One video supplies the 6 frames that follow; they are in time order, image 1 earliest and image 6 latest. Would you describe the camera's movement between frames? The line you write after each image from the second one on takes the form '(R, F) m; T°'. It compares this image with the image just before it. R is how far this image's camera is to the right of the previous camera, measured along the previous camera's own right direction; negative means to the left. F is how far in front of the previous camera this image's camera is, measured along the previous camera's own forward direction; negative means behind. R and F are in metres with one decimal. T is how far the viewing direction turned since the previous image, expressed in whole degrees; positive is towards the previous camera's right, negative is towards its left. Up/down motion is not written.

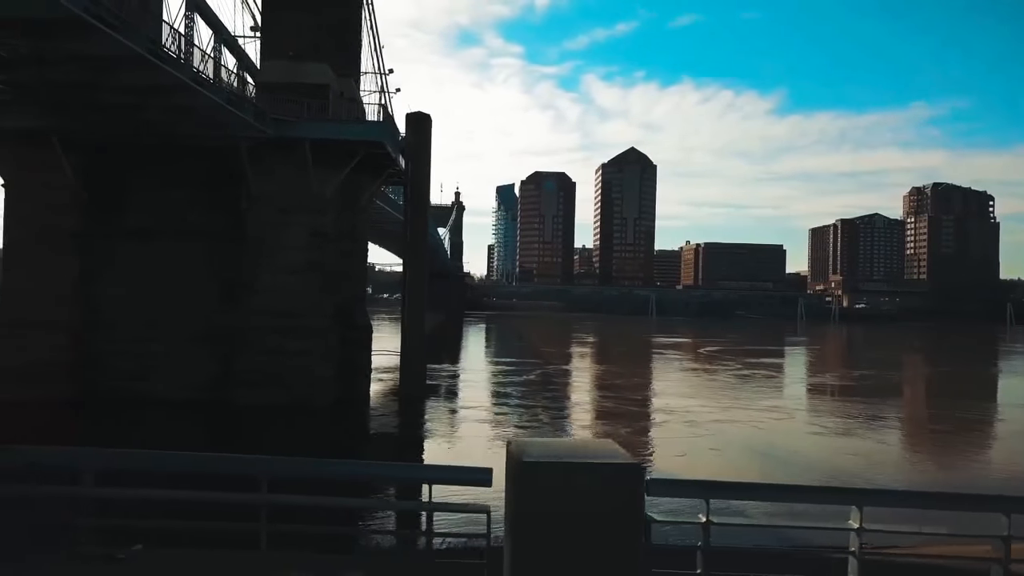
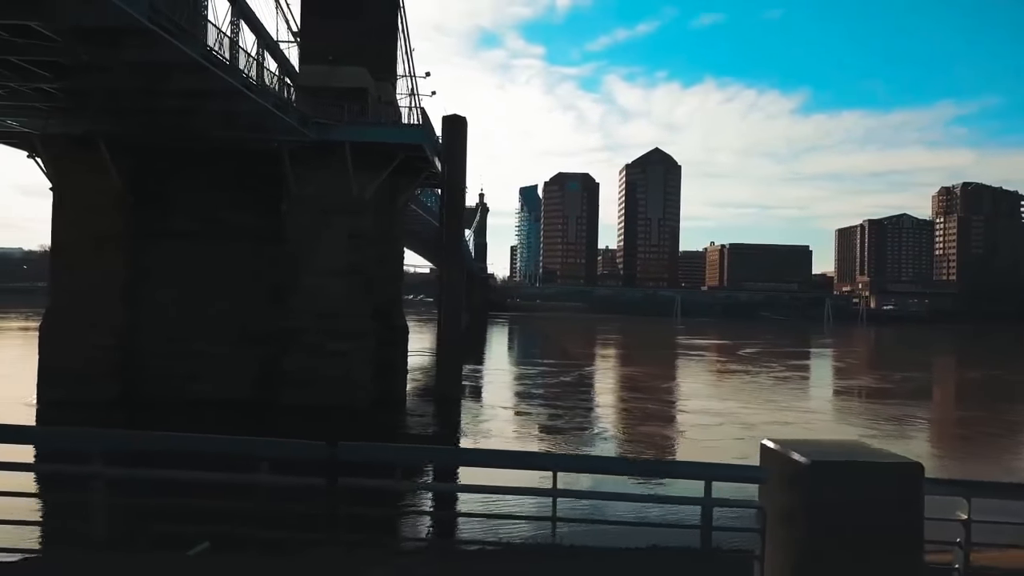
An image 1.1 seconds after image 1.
(-0.5, -0.1) m; -2°
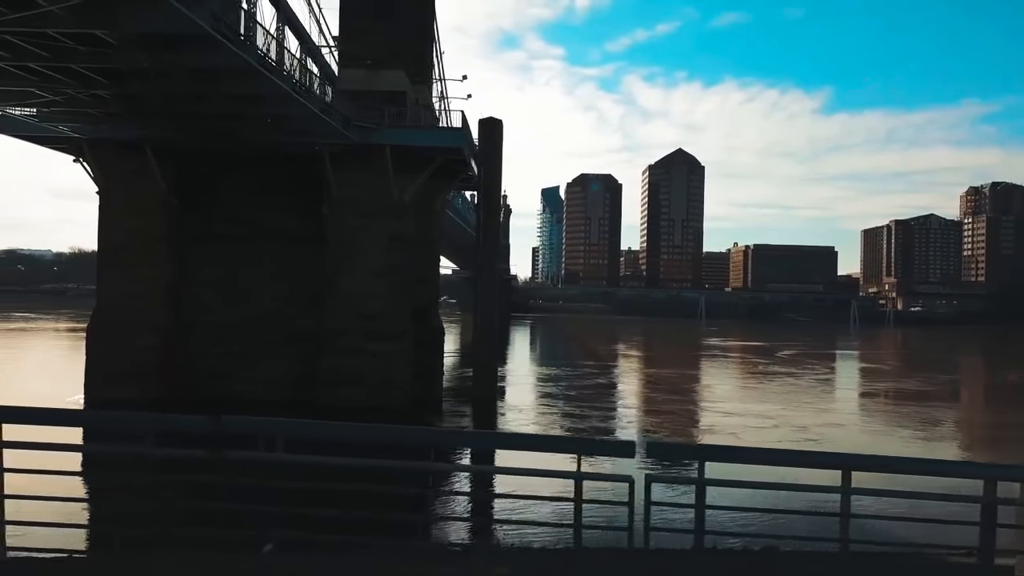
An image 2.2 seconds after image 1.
(-0.6, -0.1) m; -1°
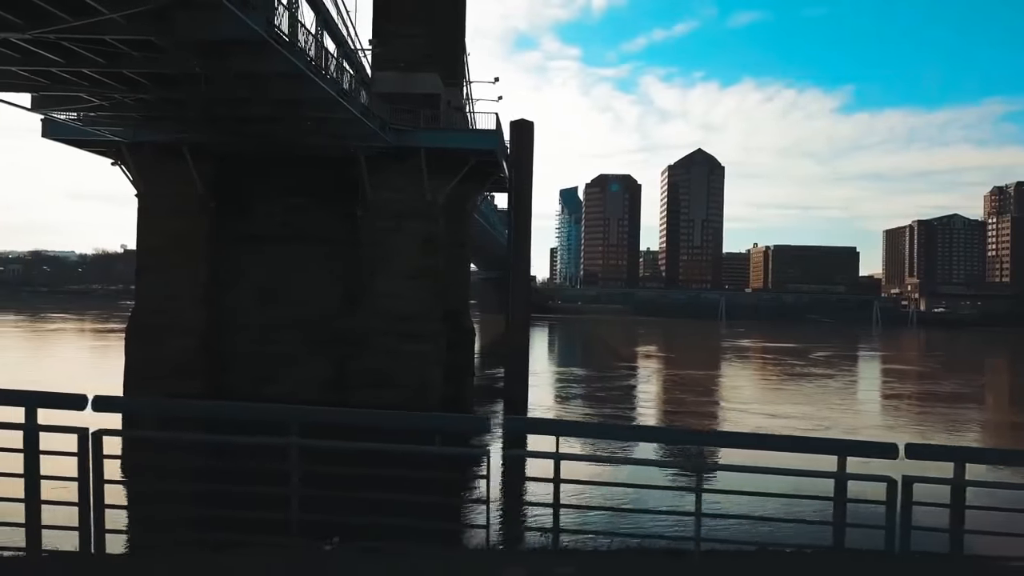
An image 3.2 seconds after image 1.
(-0.5, -0.1) m; -1°
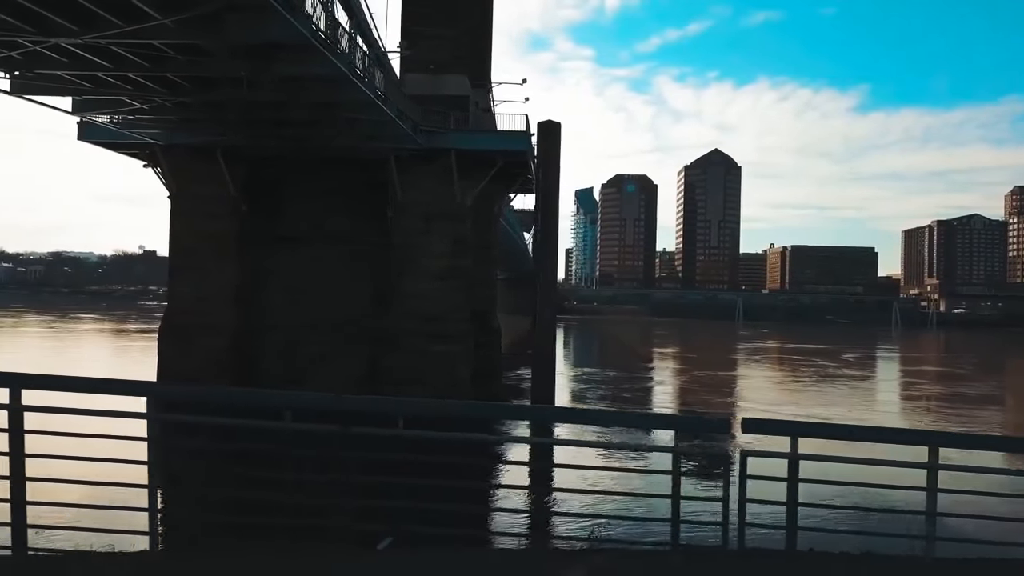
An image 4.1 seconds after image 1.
(-0.5, -0.1) m; -1°
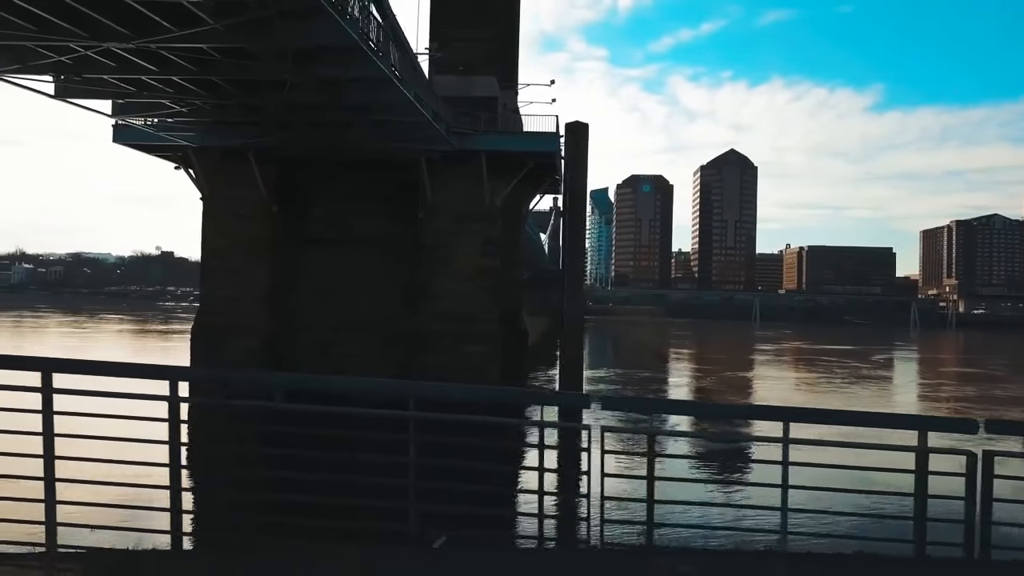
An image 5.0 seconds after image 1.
(-0.5, -0.1) m; -1°
